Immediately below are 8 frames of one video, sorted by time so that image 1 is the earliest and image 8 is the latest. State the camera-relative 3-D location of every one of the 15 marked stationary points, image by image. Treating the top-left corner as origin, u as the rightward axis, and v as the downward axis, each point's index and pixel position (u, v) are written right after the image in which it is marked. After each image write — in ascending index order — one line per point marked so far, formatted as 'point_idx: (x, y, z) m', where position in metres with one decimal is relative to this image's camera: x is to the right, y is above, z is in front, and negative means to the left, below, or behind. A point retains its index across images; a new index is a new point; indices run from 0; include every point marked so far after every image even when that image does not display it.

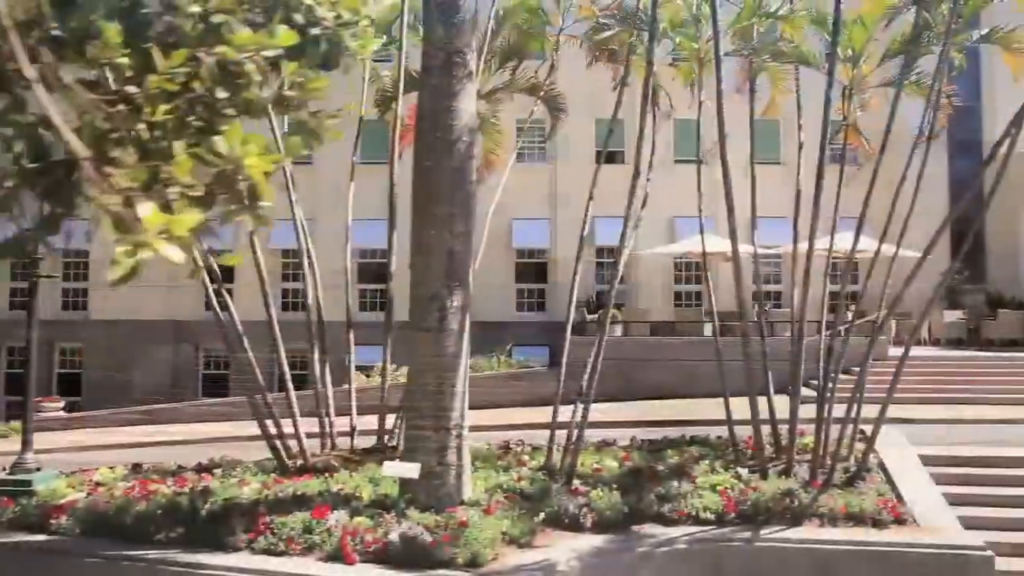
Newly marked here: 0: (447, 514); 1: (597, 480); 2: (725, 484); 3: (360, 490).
0: (-0.4, -1.4, +5.7) m
1: (+0.6, -1.4, +6.8) m
2: (+1.5, -1.4, +6.6) m
3: (-1.0, -1.4, +6.4) m
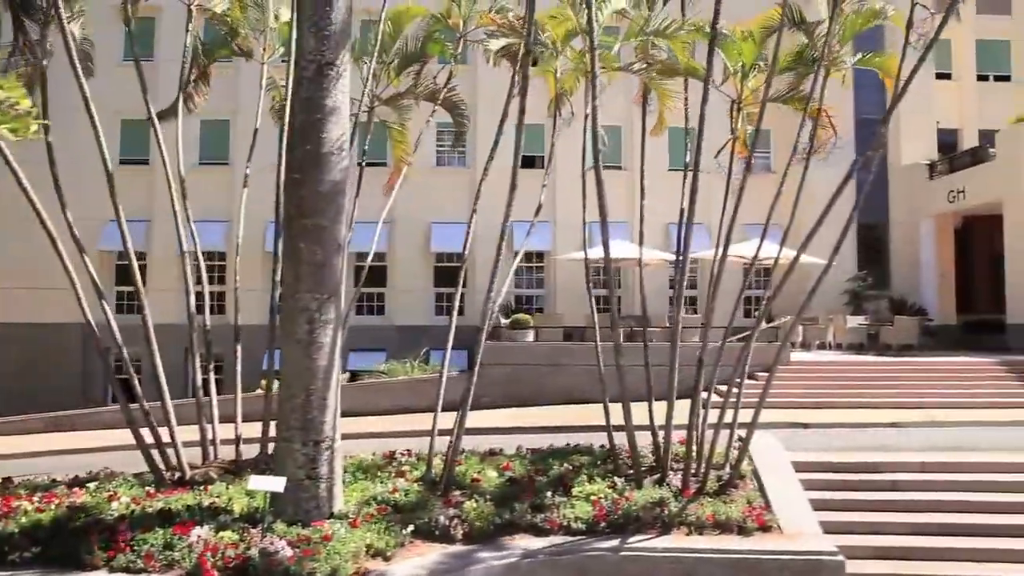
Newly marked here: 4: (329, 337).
0: (-1.2, -1.4, +5.7) m
1: (-0.3, -1.5, +6.9) m
2: (+0.6, -1.5, +6.7) m
3: (-1.9, -1.4, +6.3) m
4: (-1.2, -0.3, +6.0) m
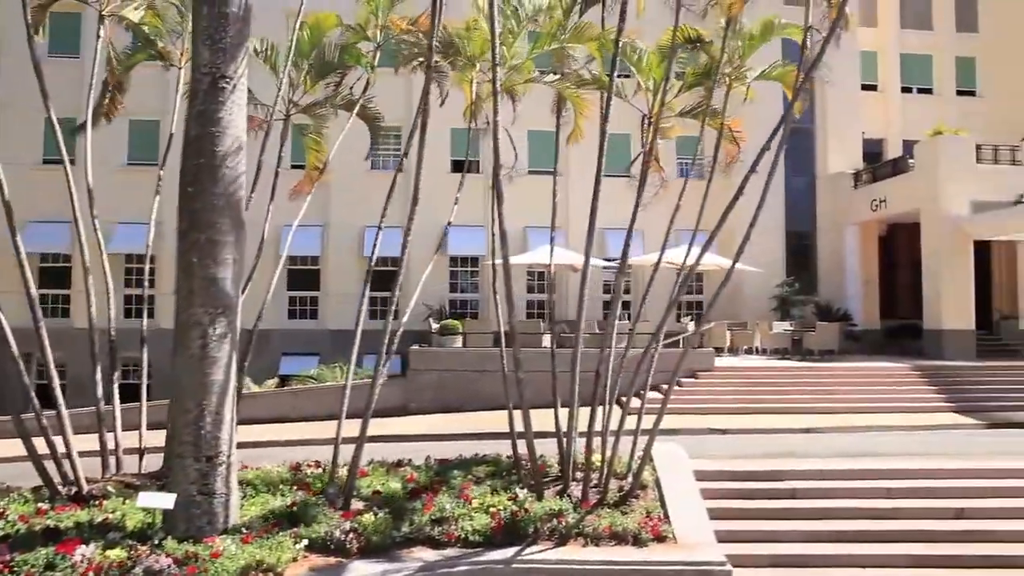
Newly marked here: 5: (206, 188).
0: (-1.8, -1.5, +5.6) m
1: (-1.0, -1.6, +6.9) m
2: (-0.1, -1.6, +6.8) m
3: (-2.6, -1.5, +6.2) m
4: (-1.8, -0.4, +5.9) m
5: (-1.9, +0.6, +5.8) m
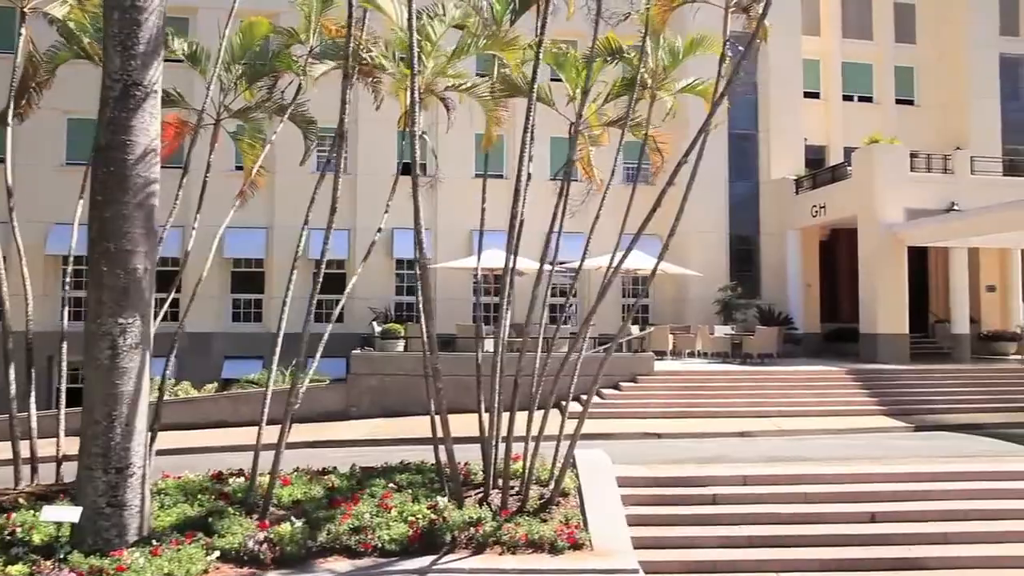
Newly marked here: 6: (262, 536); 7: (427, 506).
0: (-2.4, -1.6, +5.5) m
1: (-1.6, -1.6, +6.9) m
2: (-0.7, -1.6, +6.8) m
3: (-3.1, -1.6, +6.1) m
4: (-2.3, -0.5, +5.8) m
5: (-2.4, +0.6, +5.8) m
6: (-1.7, -1.6, +6.2) m
7: (-0.6, -1.6, +6.9) m
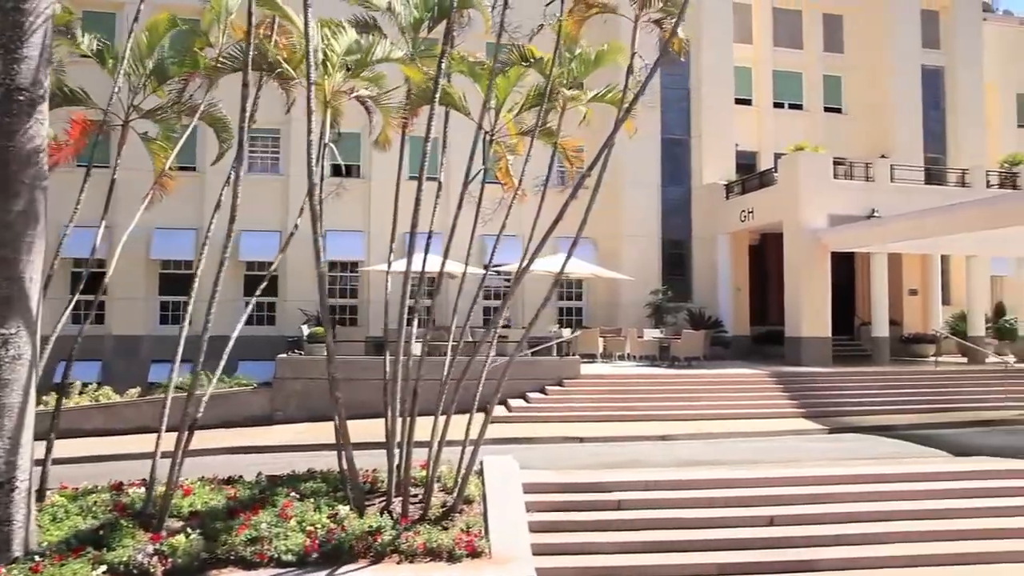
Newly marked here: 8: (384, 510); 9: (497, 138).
0: (-3.0, -1.6, +5.4) m
1: (-2.3, -1.7, +6.8) m
2: (-1.4, -1.7, +6.7) m
3: (-3.8, -1.6, +5.9) m
4: (-3.0, -0.5, +5.7) m
5: (-3.1, +0.5, +5.6) m
6: (-2.3, -1.7, +6.1) m
7: (-1.4, -1.7, +6.9) m
8: (-1.0, -1.7, +7.2) m
9: (-0.2, +1.6, +9.8) m
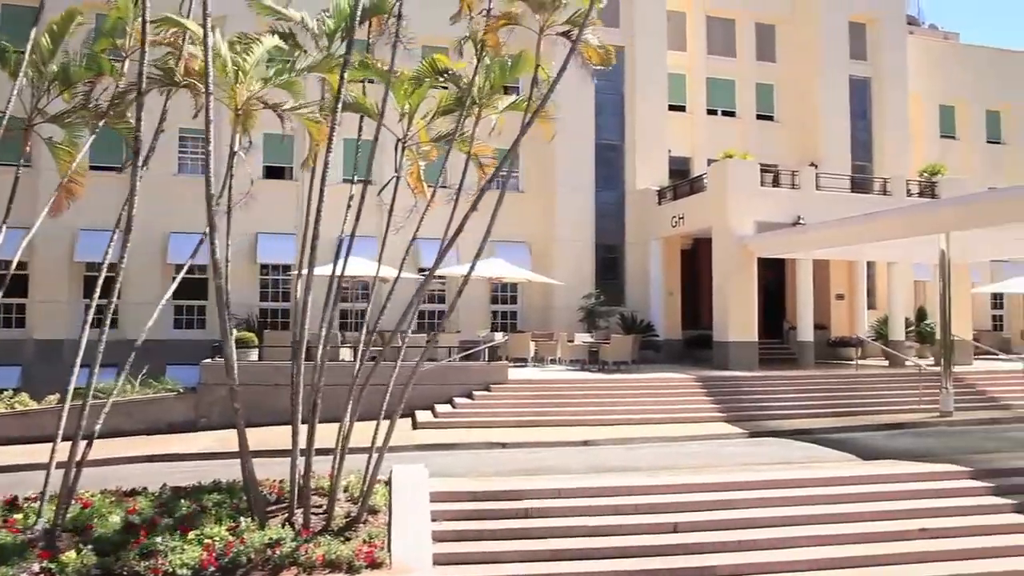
0: (-3.6, -1.7, +5.2) m
1: (-3.0, -1.8, +6.6) m
2: (-2.1, -1.8, +6.7) m
3: (-4.4, -1.7, +5.7) m
4: (-3.6, -0.6, +5.6) m
5: (-3.7, +0.4, +5.5) m
6: (-3.0, -1.8, +6.0) m
7: (-2.1, -1.7, +6.8) m
8: (-1.7, -1.8, +7.1) m
9: (-1.1, +1.5, +9.8) m
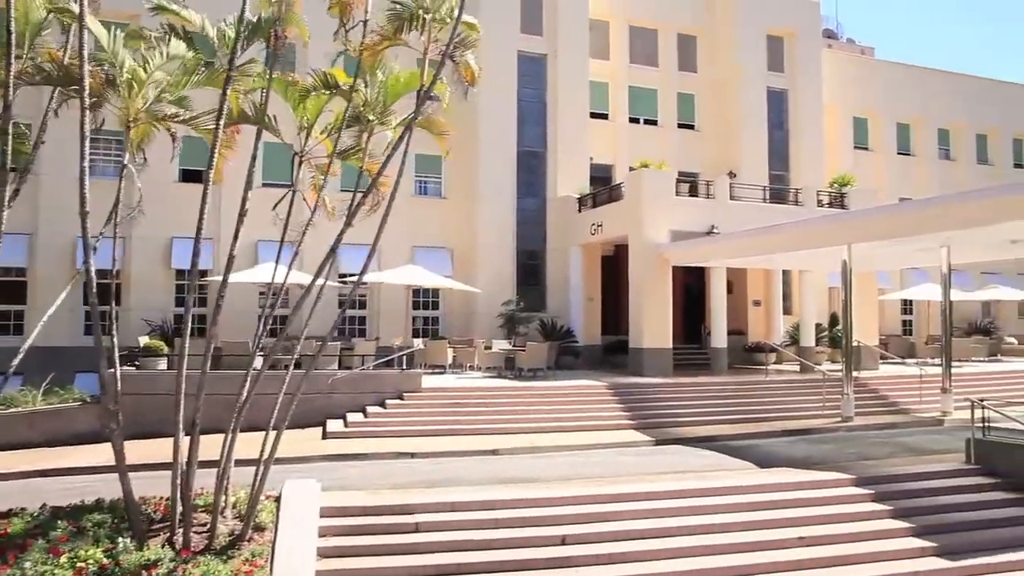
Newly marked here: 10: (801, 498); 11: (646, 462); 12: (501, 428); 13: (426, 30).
0: (-4.3, -1.8, +5.0) m
1: (-3.9, -1.9, +6.5) m
2: (-2.9, -1.9, +6.6) m
3: (-5.2, -1.8, +5.4) m
4: (-4.4, -0.7, +5.3) m
5: (-4.4, +0.3, +5.2) m
6: (-3.8, -1.9, +5.8) m
7: (-2.9, -1.9, +6.7) m
8: (-2.6, -1.9, +7.1) m
9: (-2.1, +1.4, +9.8) m
10: (+2.9, -2.1, +9.6) m
11: (+1.8, -2.4, +13.1) m
12: (-0.2, -2.6, +17.7) m
13: (-0.8, +2.4, +8.7) m
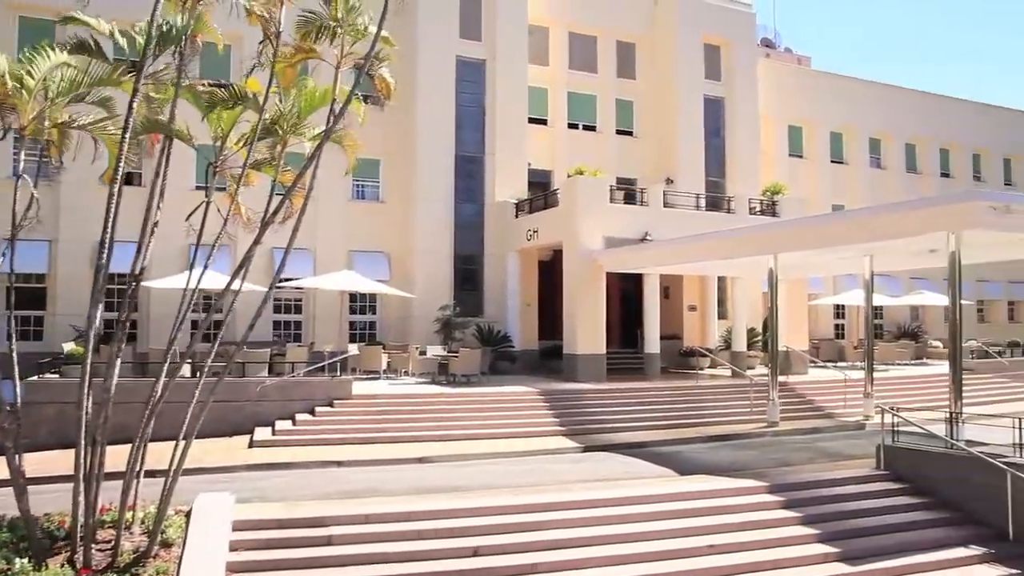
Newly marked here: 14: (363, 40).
0: (-4.9, -1.9, +4.8) m
1: (-4.5, -2.0, +6.3) m
2: (-3.6, -2.0, +6.4) m
3: (-5.8, -1.9, +5.2) m
4: (-4.9, -0.8, +5.1) m
5: (-5.0, +0.3, +5.0) m
6: (-4.4, -2.0, +5.6) m
7: (-3.6, -2.0, +6.6) m
8: (-3.3, -2.0, +6.9) m
9: (-2.9, +1.2, +9.7) m
10: (+2.1, -2.3, +9.8) m
11: (+0.8, -2.6, +13.2) m
12: (-1.5, -2.8, +17.7) m
13: (-1.5, +2.3, +8.6) m
14: (-1.4, +2.4, +8.9) m
